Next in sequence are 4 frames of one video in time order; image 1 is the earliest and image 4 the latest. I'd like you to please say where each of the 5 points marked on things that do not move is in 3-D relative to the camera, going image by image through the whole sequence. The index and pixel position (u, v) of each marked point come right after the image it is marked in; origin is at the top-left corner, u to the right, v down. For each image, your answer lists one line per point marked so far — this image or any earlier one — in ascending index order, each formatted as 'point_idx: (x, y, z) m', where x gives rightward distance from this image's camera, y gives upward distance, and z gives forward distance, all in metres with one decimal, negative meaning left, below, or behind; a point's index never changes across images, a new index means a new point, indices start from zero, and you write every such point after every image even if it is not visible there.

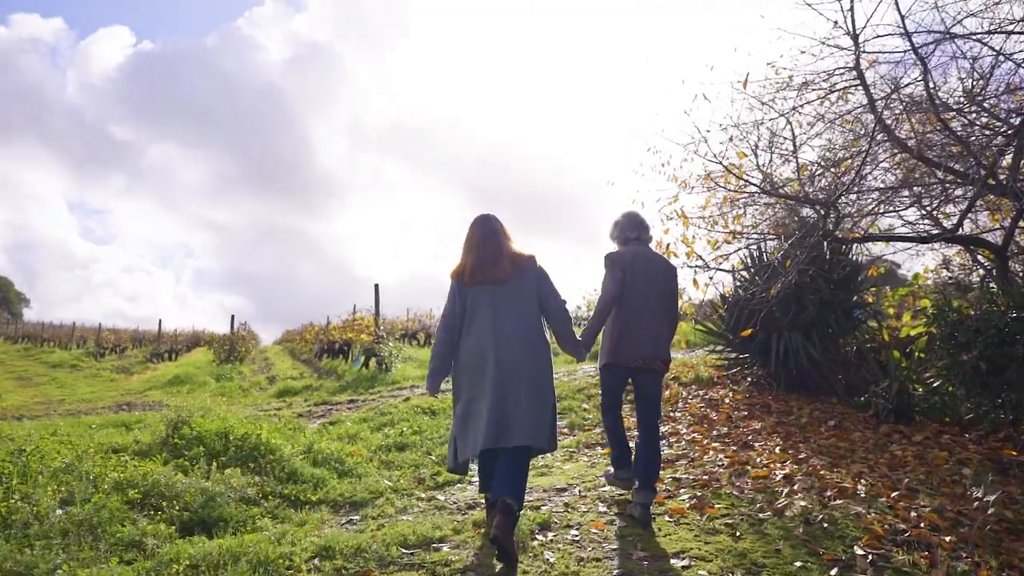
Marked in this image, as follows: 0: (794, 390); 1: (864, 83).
0: (+3.2, -1.2, +8.7) m
1: (+3.1, +1.8, +6.6) m
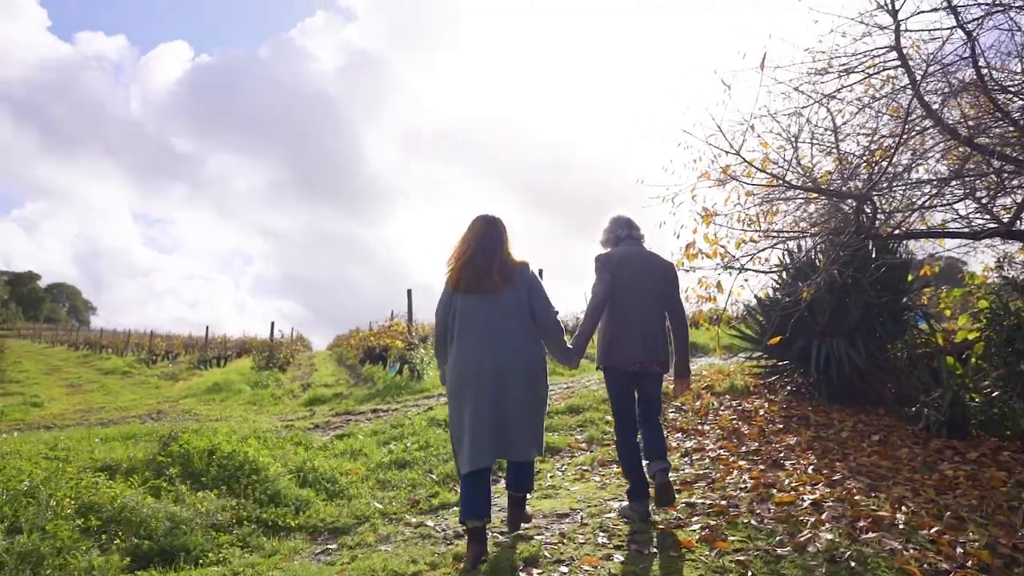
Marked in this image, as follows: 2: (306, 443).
0: (+3.5, -1.2, +8.1) m
1: (+3.1, +1.8, +6.0) m
2: (-1.9, -1.4, +6.8) m
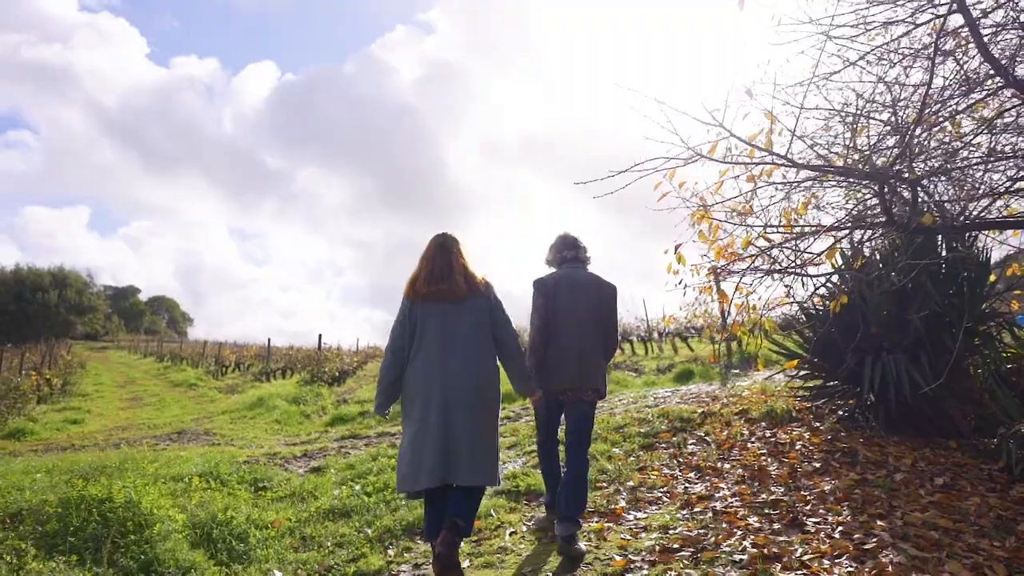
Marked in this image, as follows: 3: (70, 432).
0: (+3.4, -1.2, +6.7) m
1: (+2.7, +1.7, +4.6) m
2: (-2.0, -1.5, +6.0) m
3: (-8.0, -2.6, +13.7) m
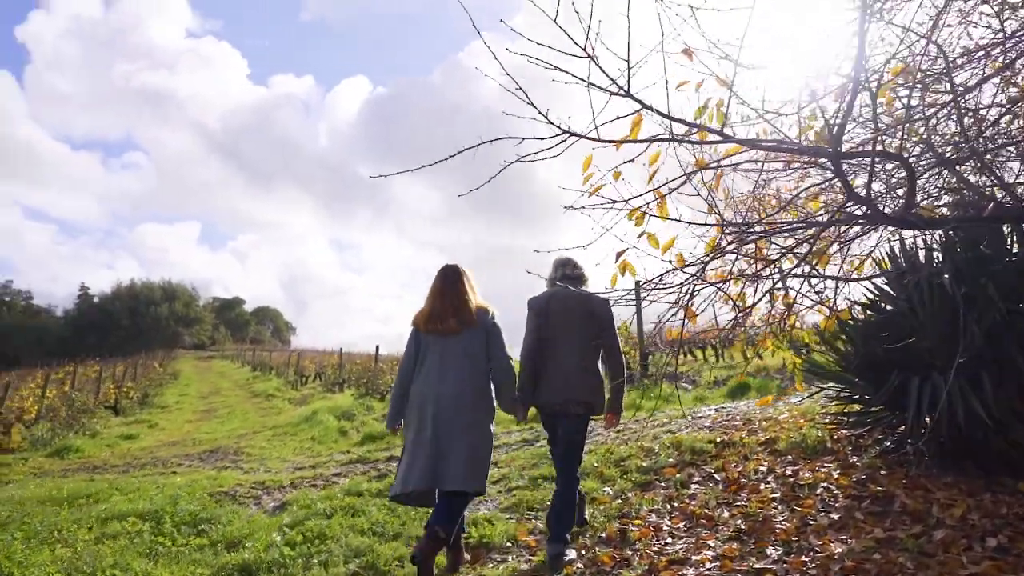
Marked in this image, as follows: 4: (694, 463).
0: (+3.2, -1.3, +5.4) m
1: (+2.2, +1.7, +3.5) m
2: (-2.3, -1.7, +5.5) m
3: (-7.2, -2.9, +13.8) m
4: (+1.5, -1.4, +6.0) m
